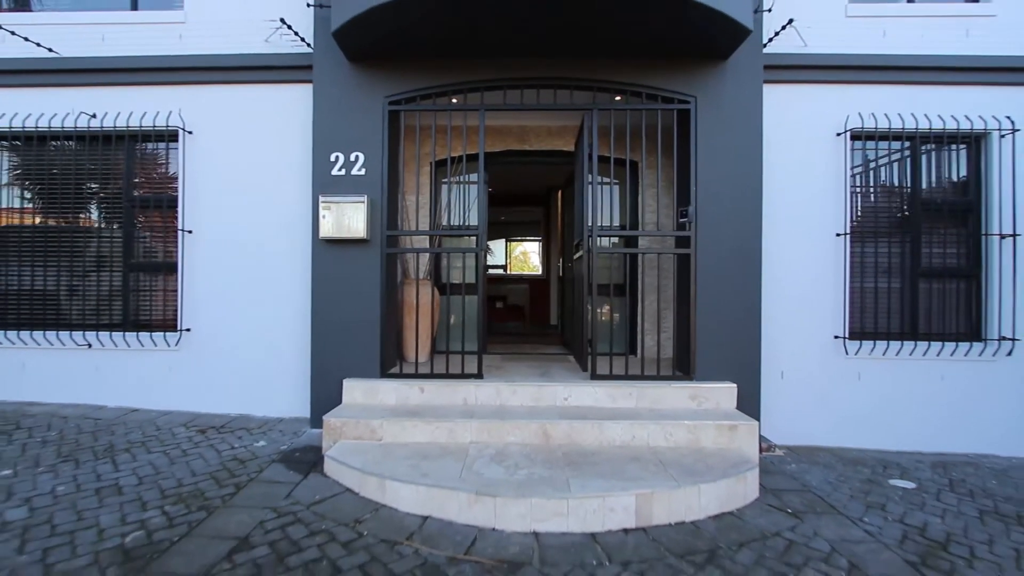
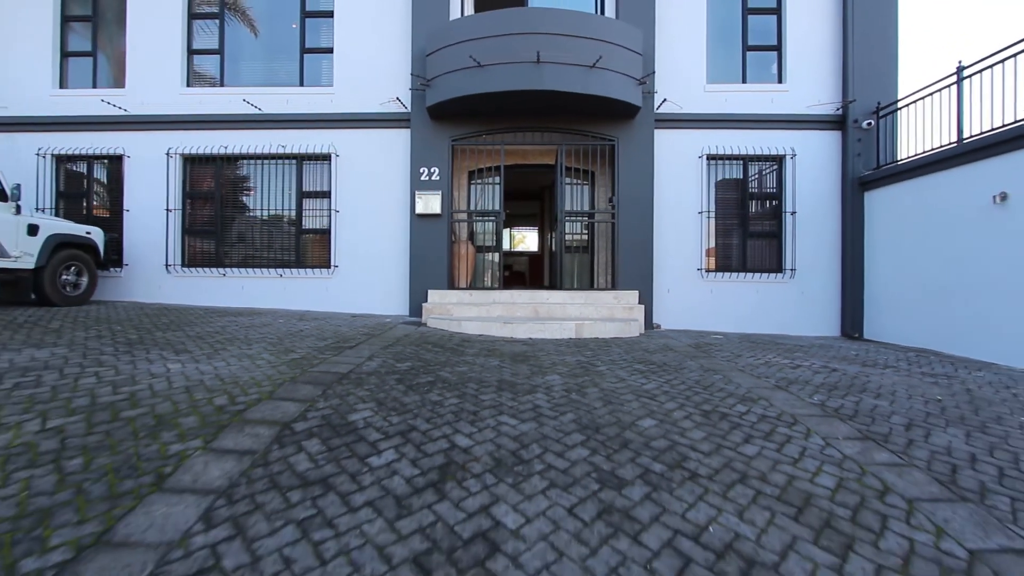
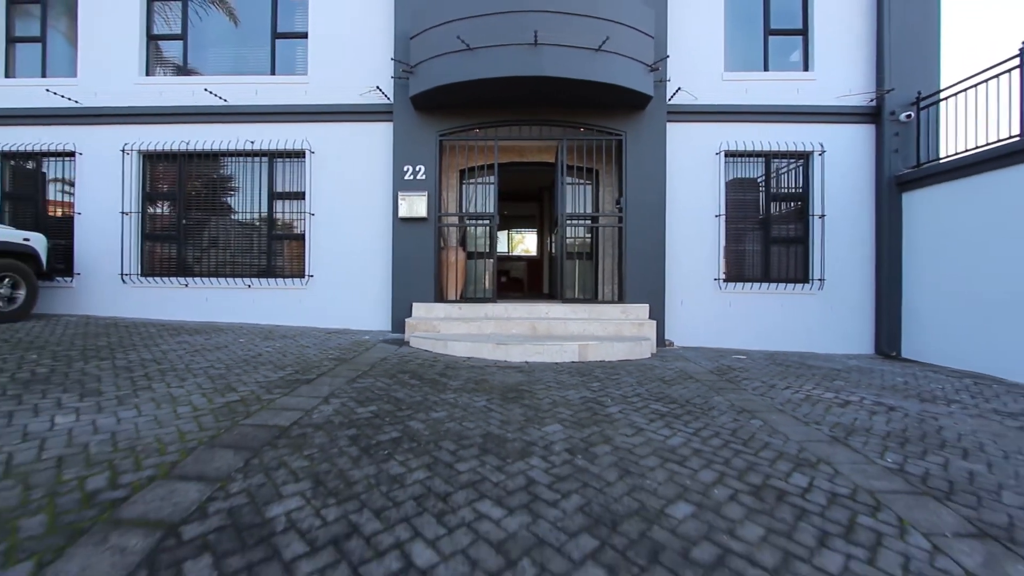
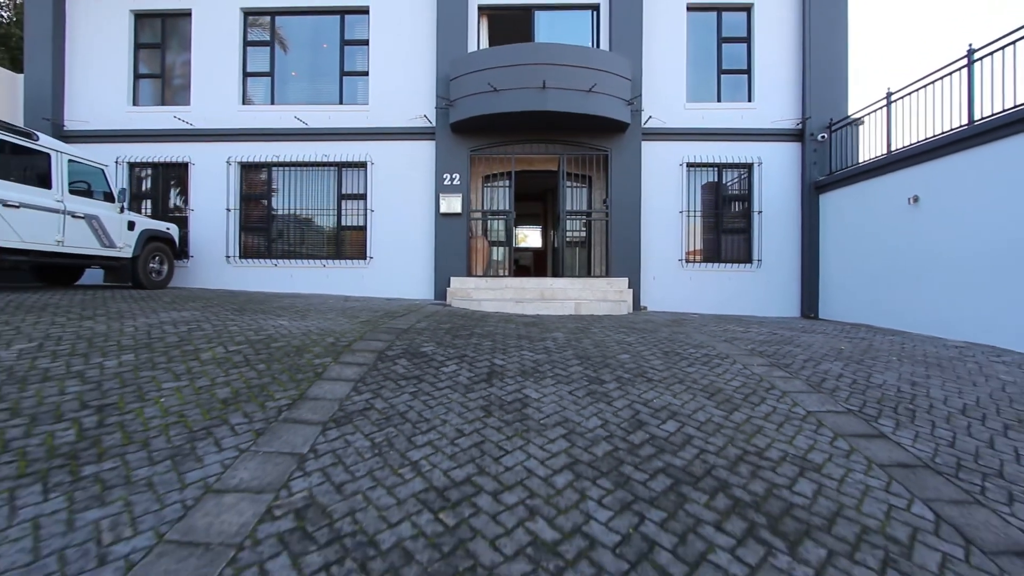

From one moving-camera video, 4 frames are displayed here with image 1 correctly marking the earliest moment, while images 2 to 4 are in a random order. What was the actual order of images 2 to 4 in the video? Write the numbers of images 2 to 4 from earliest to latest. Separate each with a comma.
3, 2, 4
